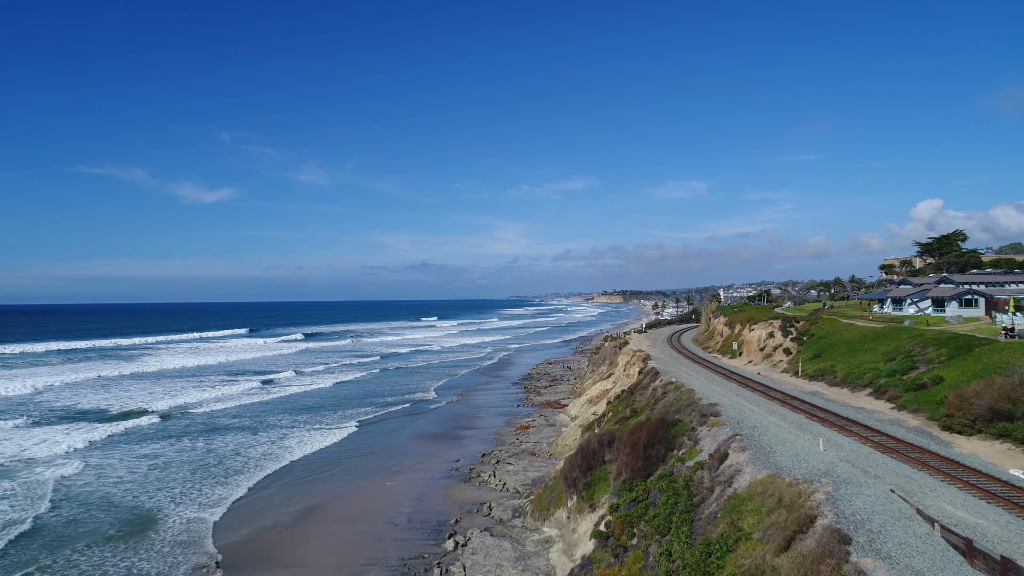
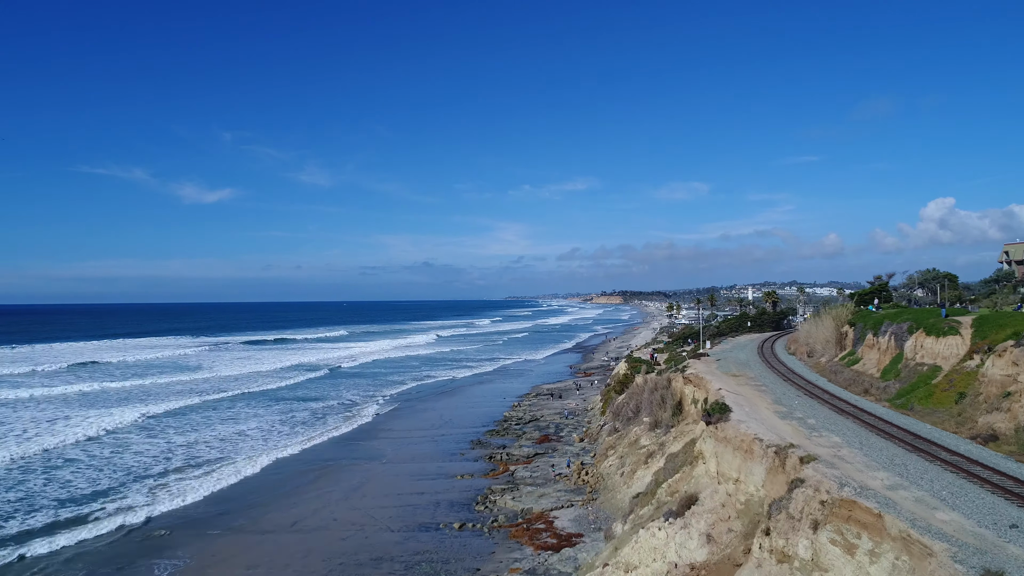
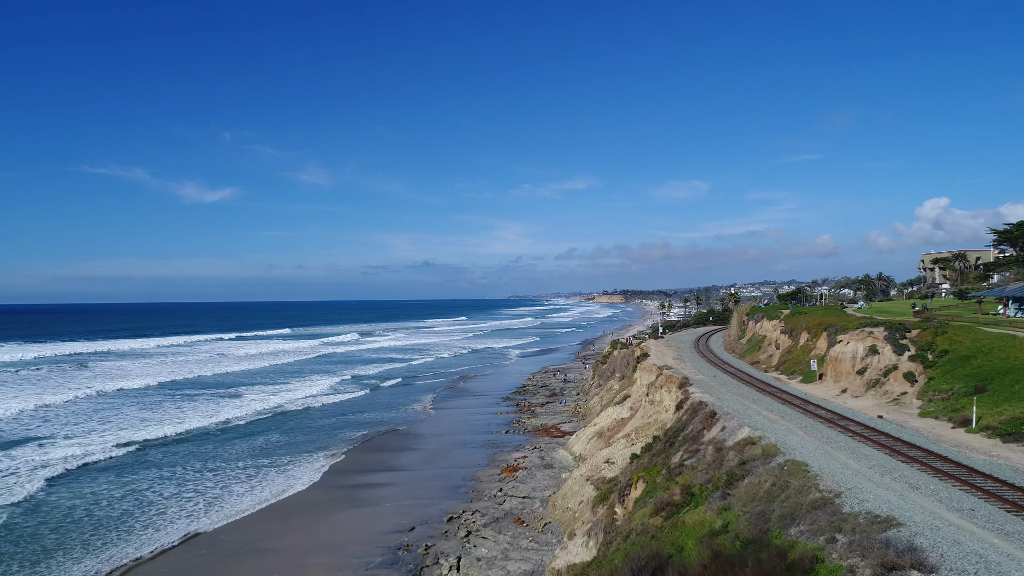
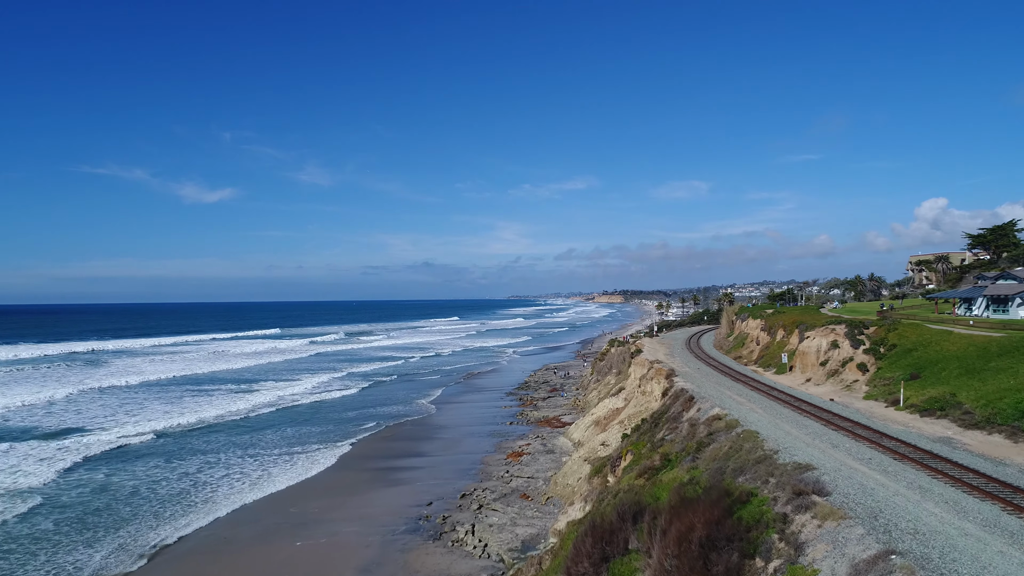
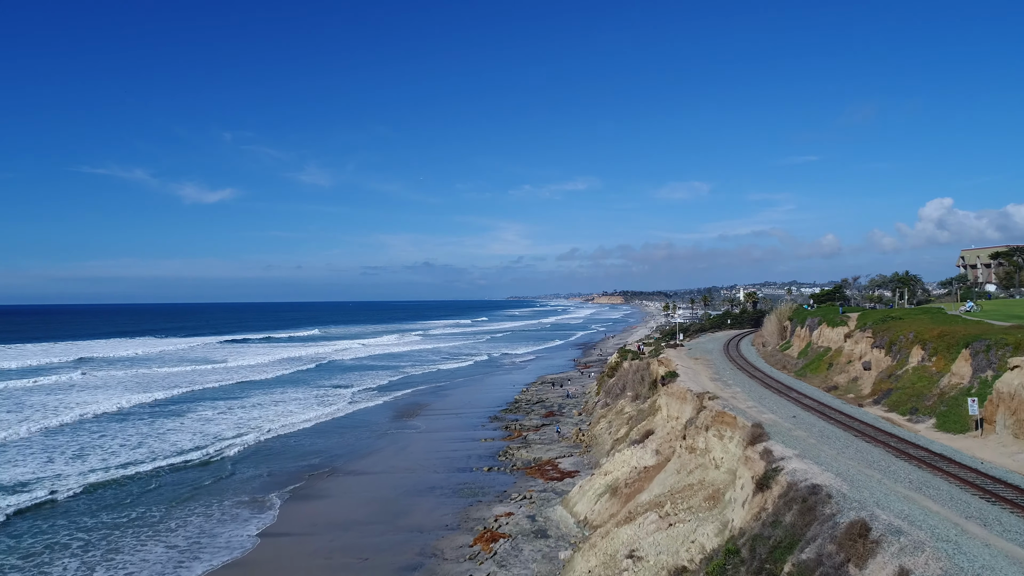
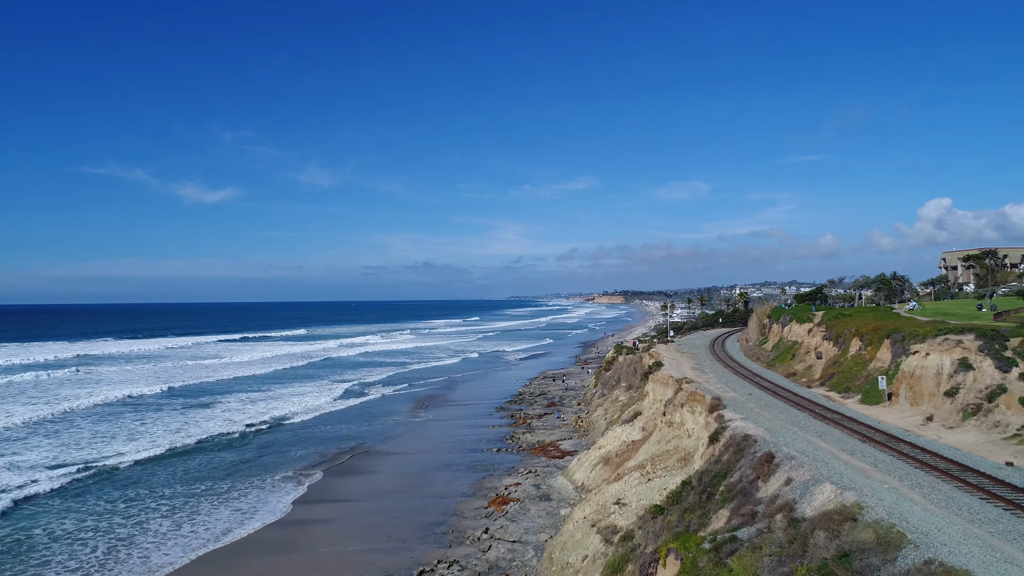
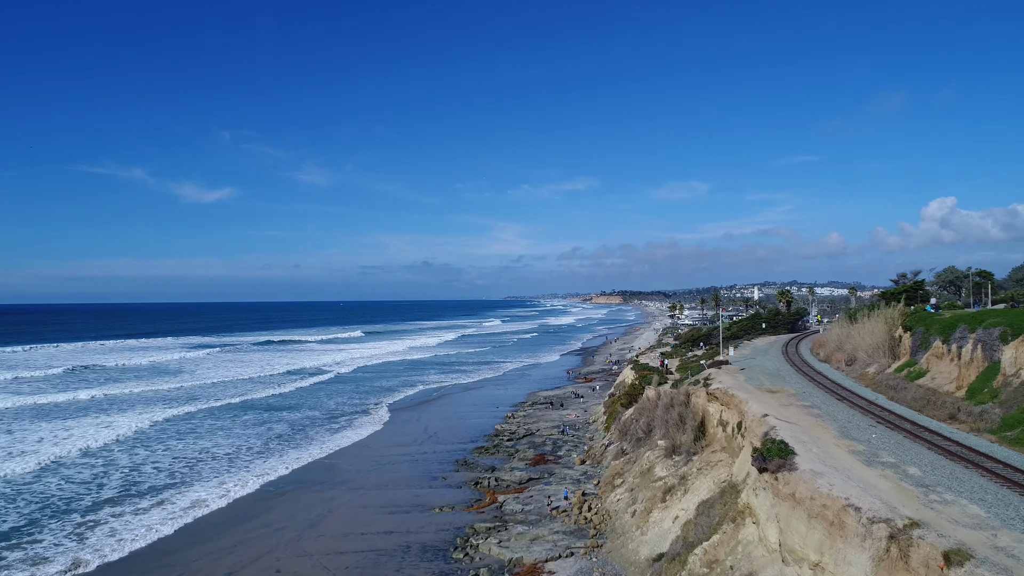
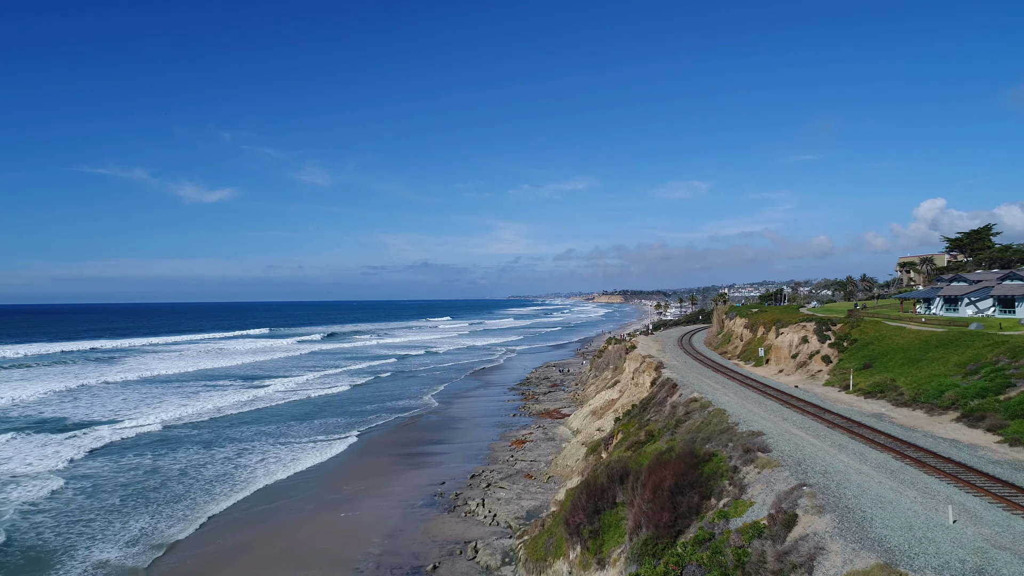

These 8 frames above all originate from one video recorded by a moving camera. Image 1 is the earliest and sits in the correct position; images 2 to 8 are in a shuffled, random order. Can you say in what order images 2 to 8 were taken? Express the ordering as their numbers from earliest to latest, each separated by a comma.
8, 4, 3, 6, 5, 2, 7
